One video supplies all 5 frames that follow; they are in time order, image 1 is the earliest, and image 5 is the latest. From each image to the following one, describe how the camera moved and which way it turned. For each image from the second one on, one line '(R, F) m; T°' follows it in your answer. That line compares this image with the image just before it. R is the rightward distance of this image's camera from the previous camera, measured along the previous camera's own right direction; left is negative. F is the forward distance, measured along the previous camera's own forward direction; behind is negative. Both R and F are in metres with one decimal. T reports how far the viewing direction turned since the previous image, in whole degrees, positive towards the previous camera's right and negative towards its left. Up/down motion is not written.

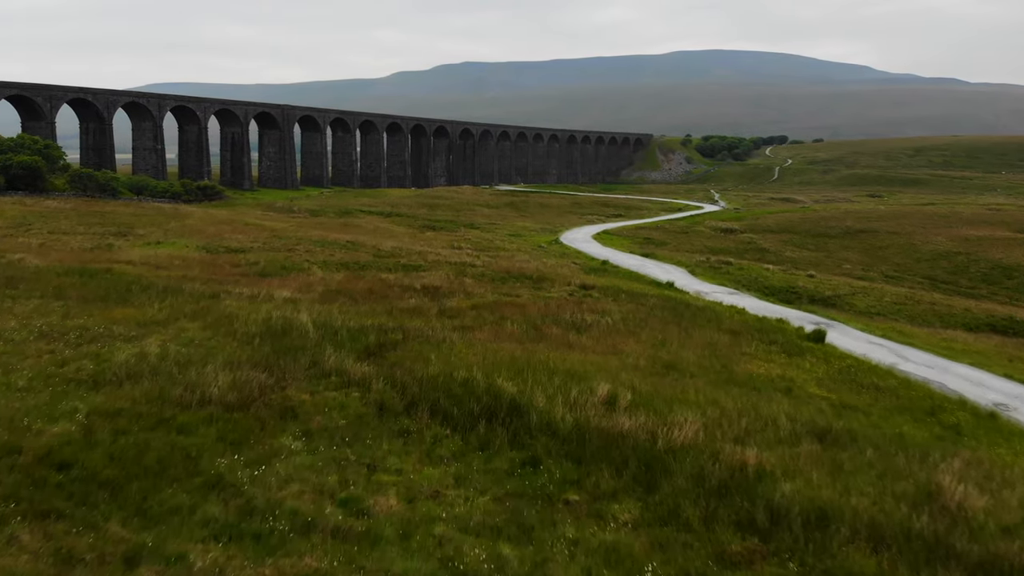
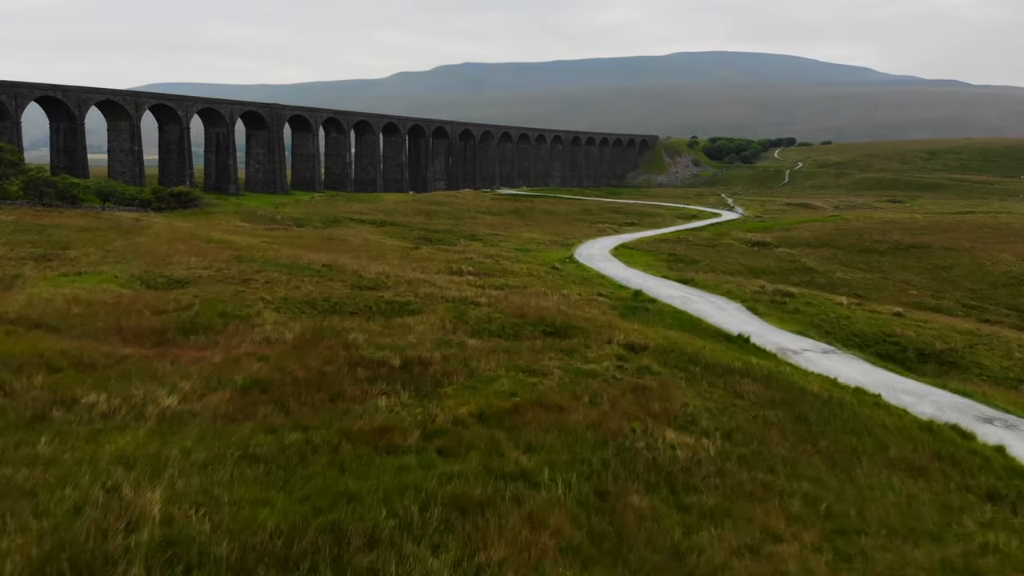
(-0.4, +5.4) m; 0°
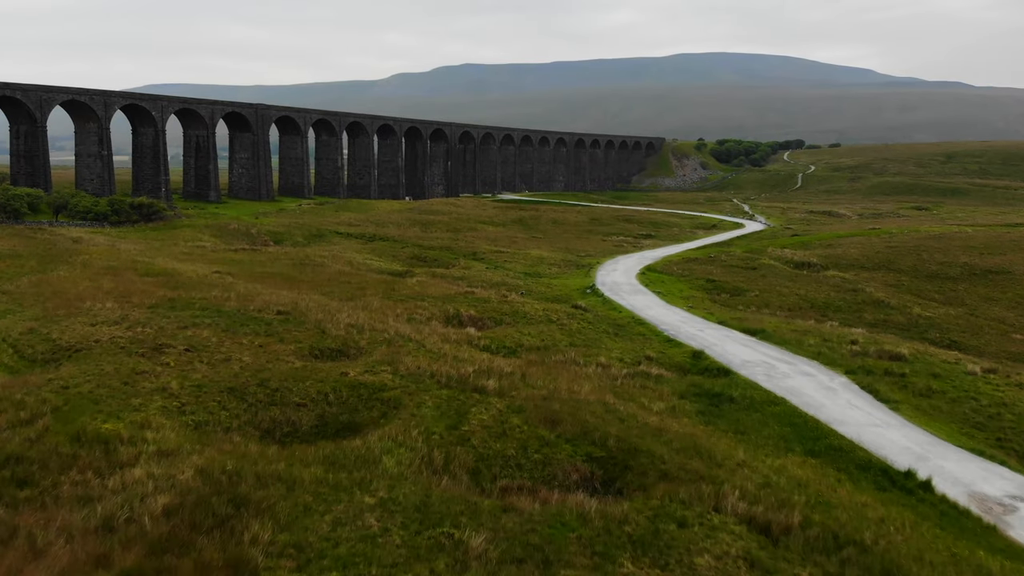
(-0.4, +6.0) m; 0°
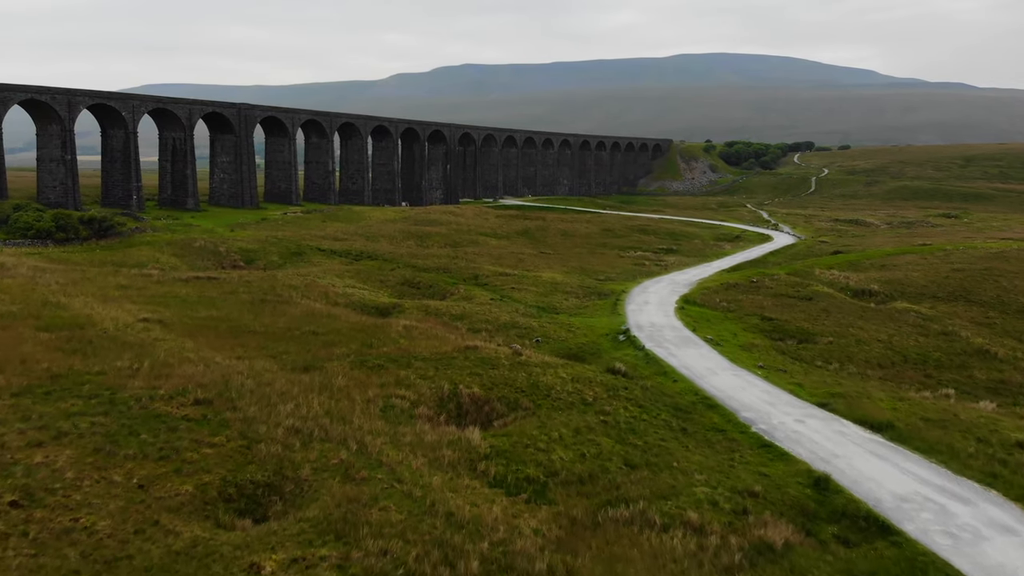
(-0.5, +5.9) m; 0°
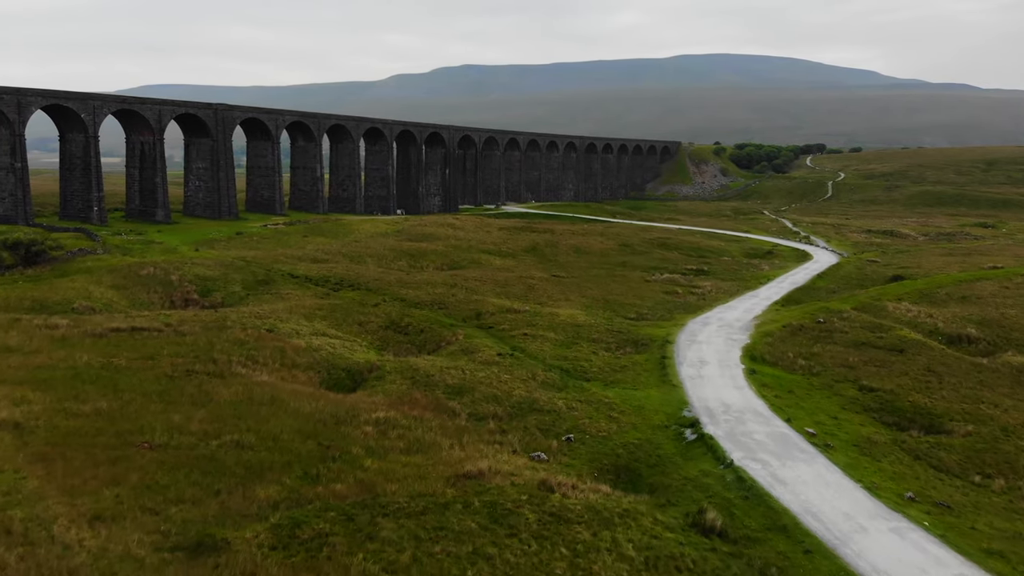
(-0.5, +6.6) m; 0°
